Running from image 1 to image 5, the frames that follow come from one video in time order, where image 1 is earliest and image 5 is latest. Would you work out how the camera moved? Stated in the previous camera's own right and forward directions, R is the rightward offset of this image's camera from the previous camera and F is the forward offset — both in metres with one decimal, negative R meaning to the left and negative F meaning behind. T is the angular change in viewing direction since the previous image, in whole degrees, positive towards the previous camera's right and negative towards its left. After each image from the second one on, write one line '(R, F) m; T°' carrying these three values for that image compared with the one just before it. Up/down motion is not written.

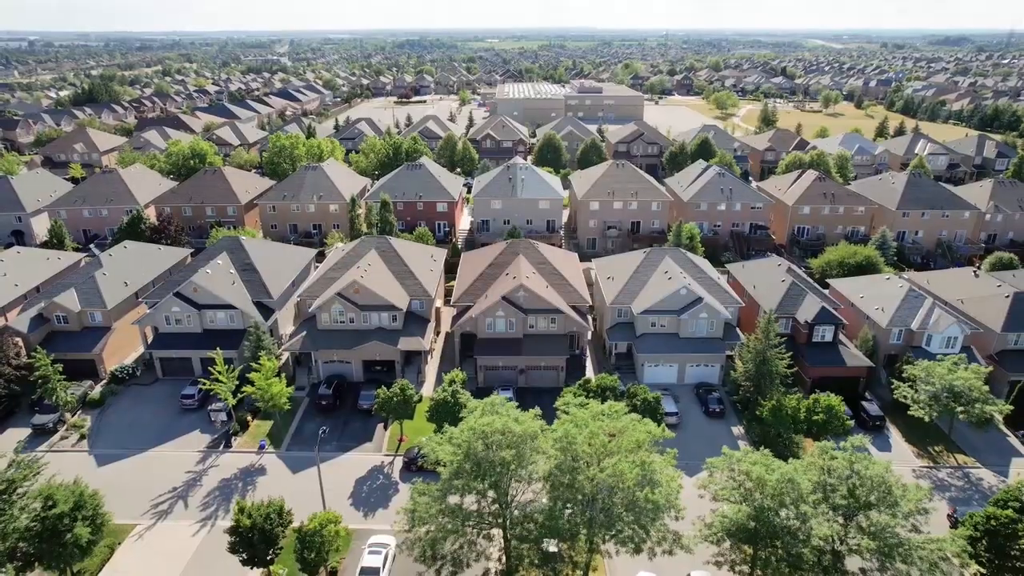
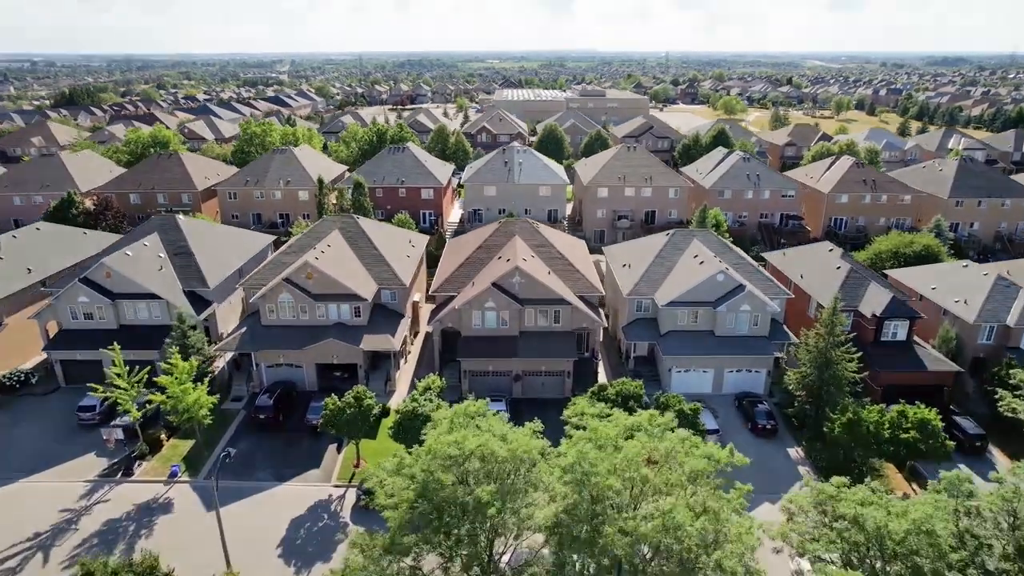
(+0.4, +8.6) m; 0°
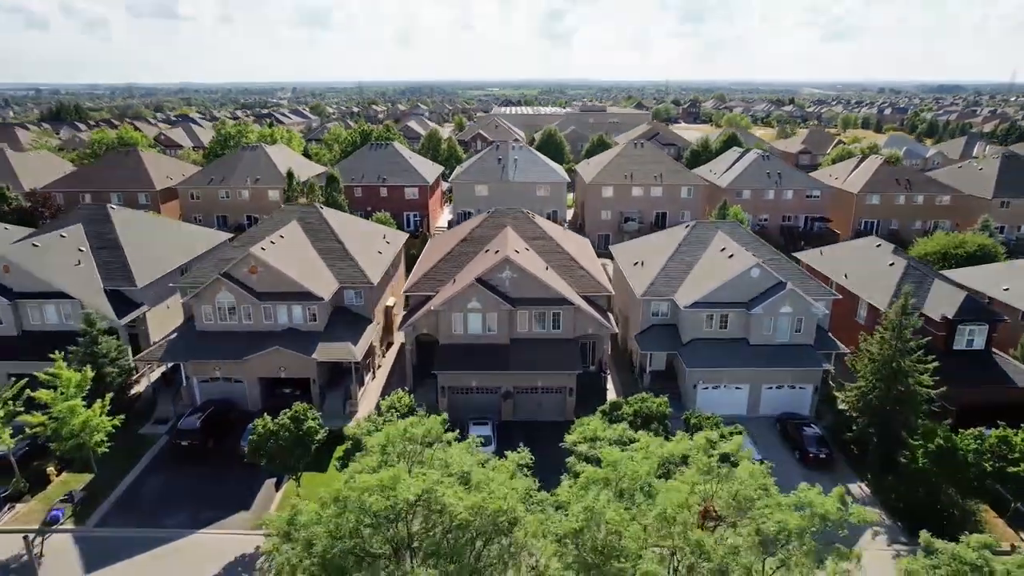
(+0.5, +6.2) m; 0°
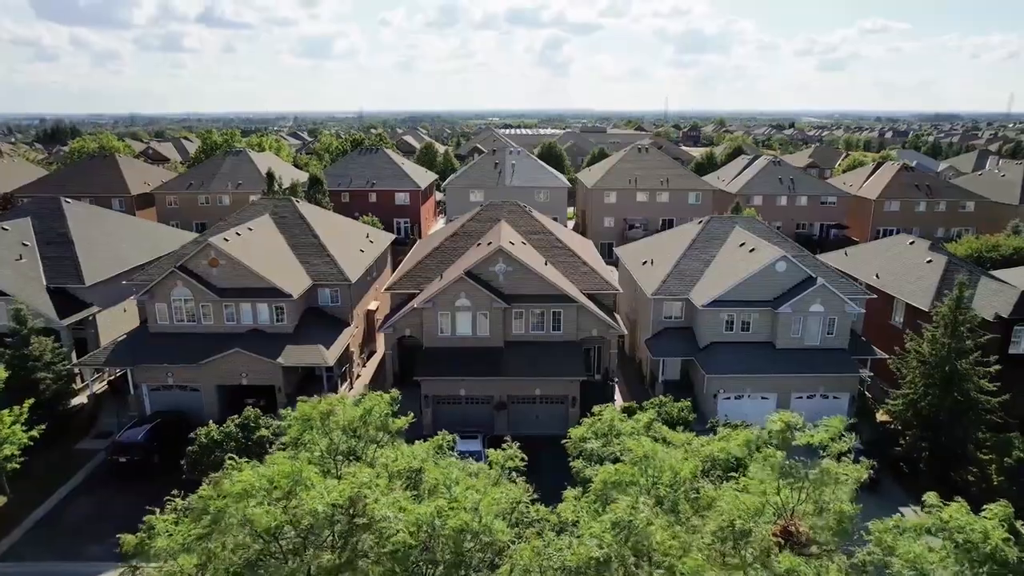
(+0.2, +3.3) m; 0°
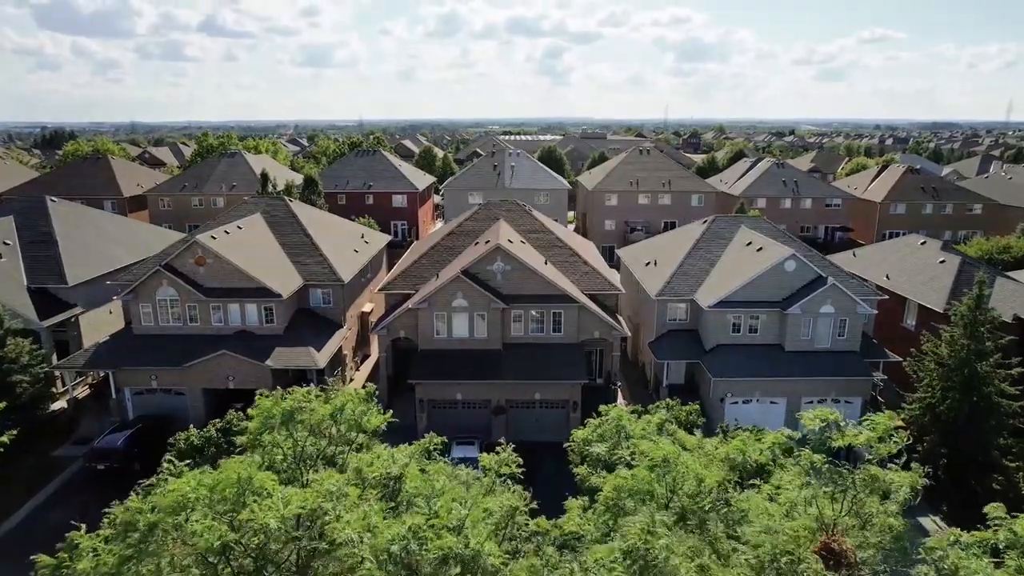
(0.0, +1.0) m; 0°
